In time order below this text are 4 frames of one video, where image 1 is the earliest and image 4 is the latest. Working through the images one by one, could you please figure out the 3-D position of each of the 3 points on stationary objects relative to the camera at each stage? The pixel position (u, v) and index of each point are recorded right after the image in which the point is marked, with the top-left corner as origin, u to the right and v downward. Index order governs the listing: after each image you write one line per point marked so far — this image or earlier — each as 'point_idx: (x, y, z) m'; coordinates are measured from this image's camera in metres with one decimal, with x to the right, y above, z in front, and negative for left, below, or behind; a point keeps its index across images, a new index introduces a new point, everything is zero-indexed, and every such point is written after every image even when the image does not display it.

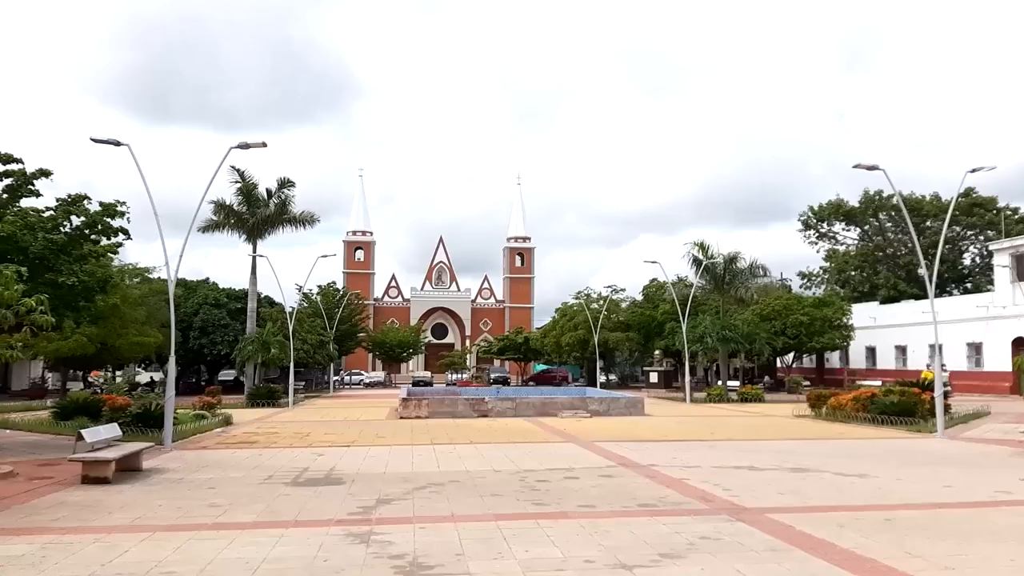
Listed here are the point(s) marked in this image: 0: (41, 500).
0: (-6.7, -3.0, +11.2) m
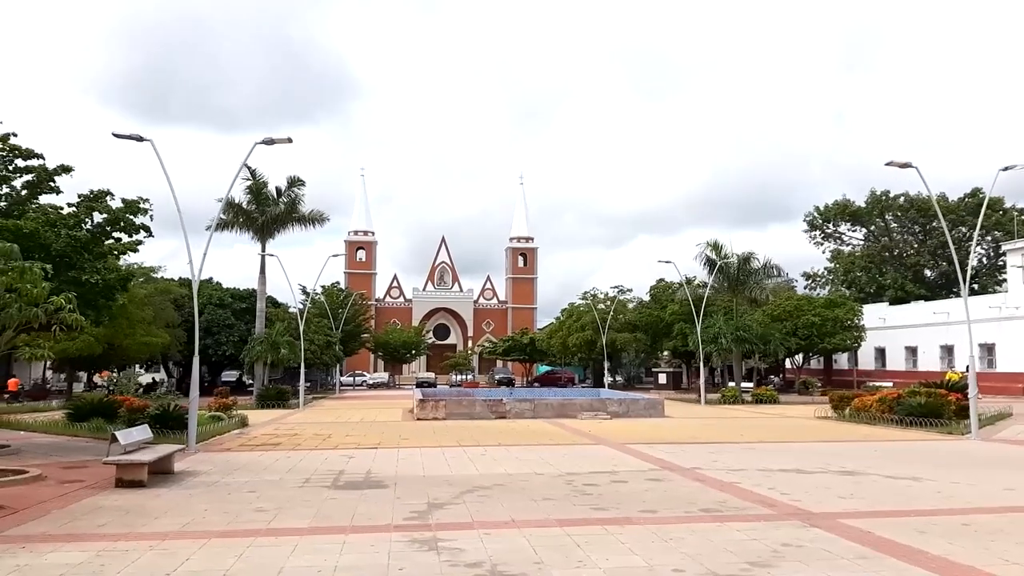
0: (-6.0, -3.0, +10.8) m
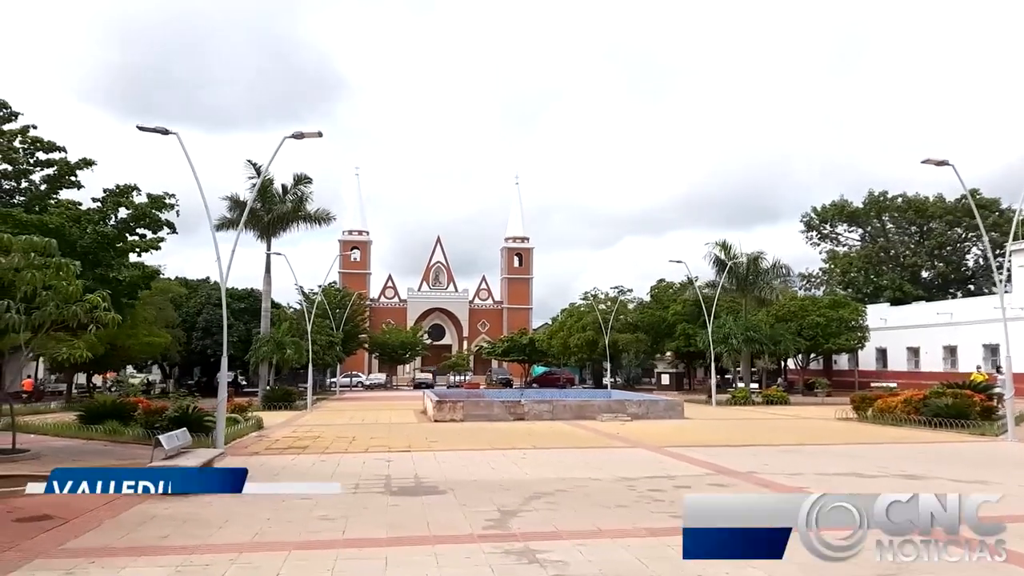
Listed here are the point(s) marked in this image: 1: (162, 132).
0: (-5.0, -3.0, +10.2) m
1: (-7.7, +3.4, +17.2) m
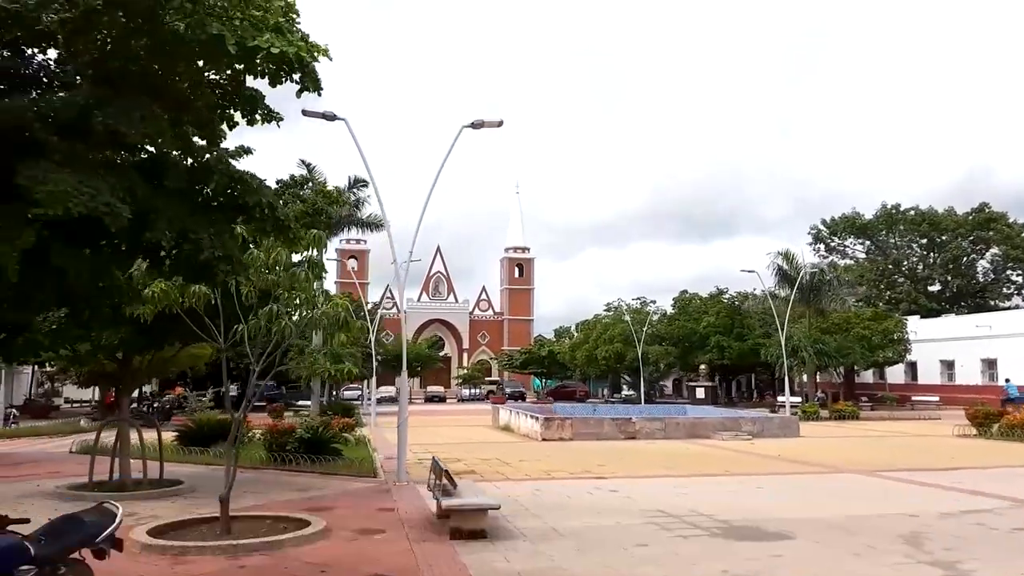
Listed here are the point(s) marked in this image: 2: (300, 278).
0: (-0.5, -3.0, +8.3) m
1: (-3.5, +3.3, +15.2) m
2: (-2.8, +0.1, +9.8) m
